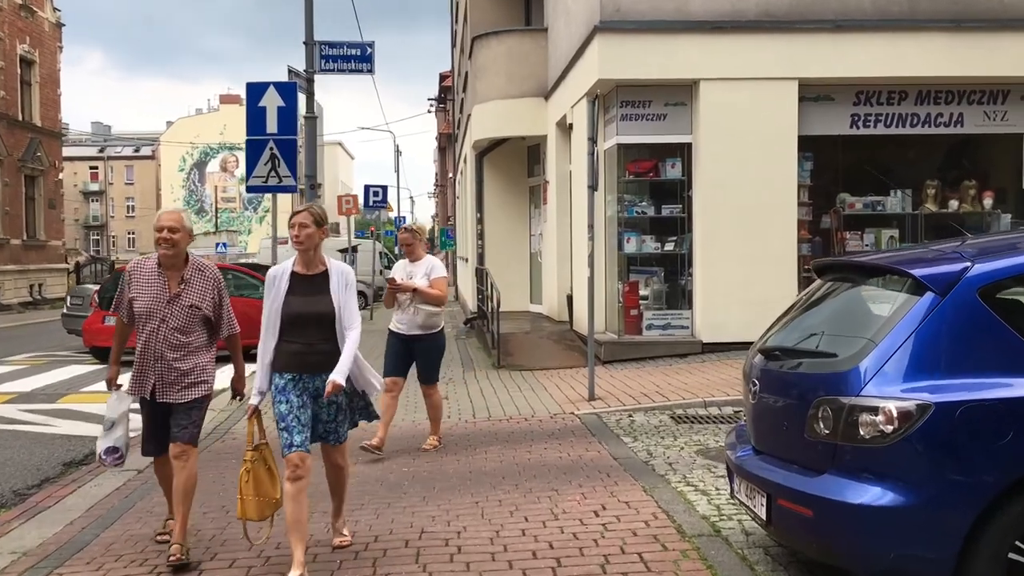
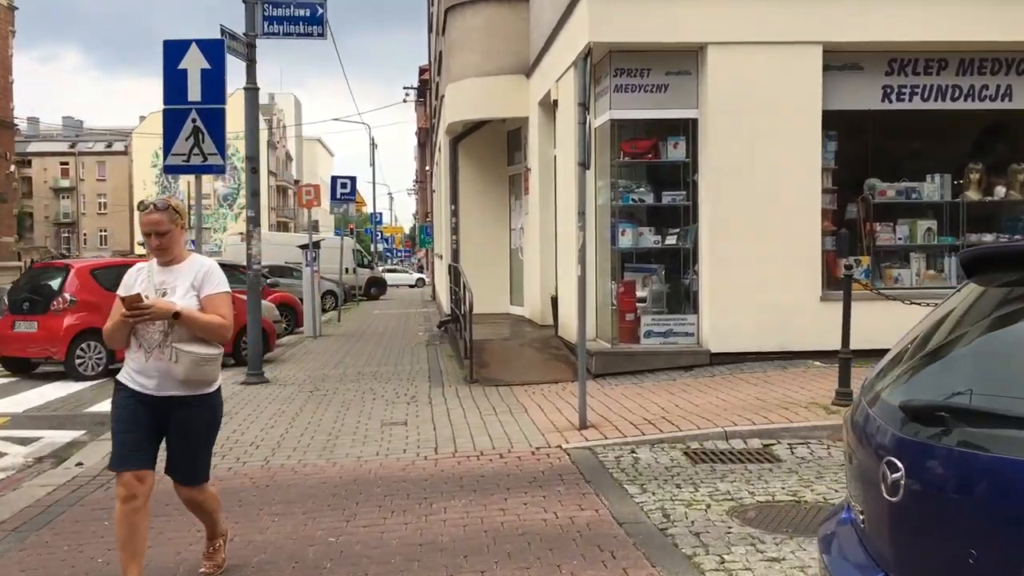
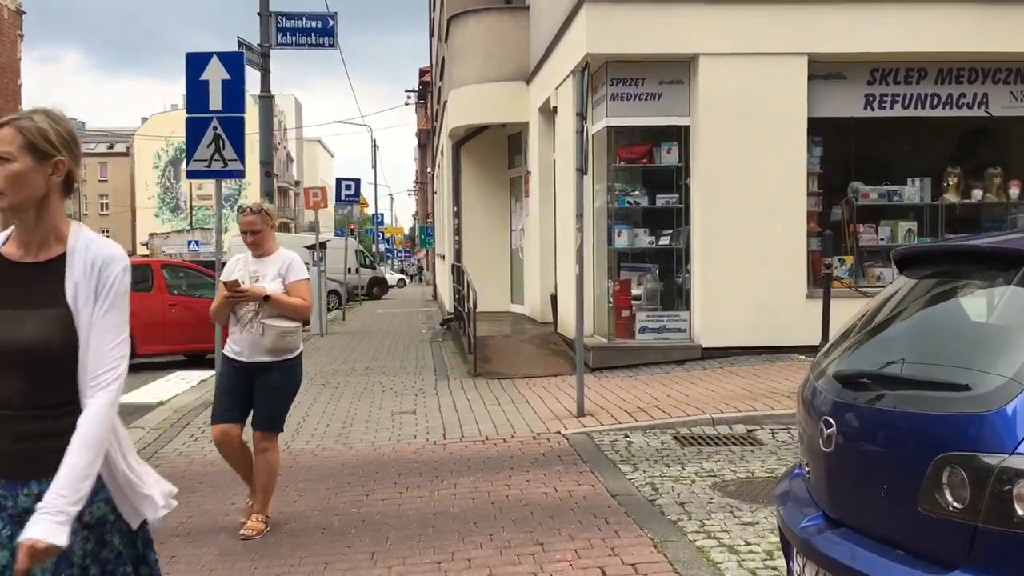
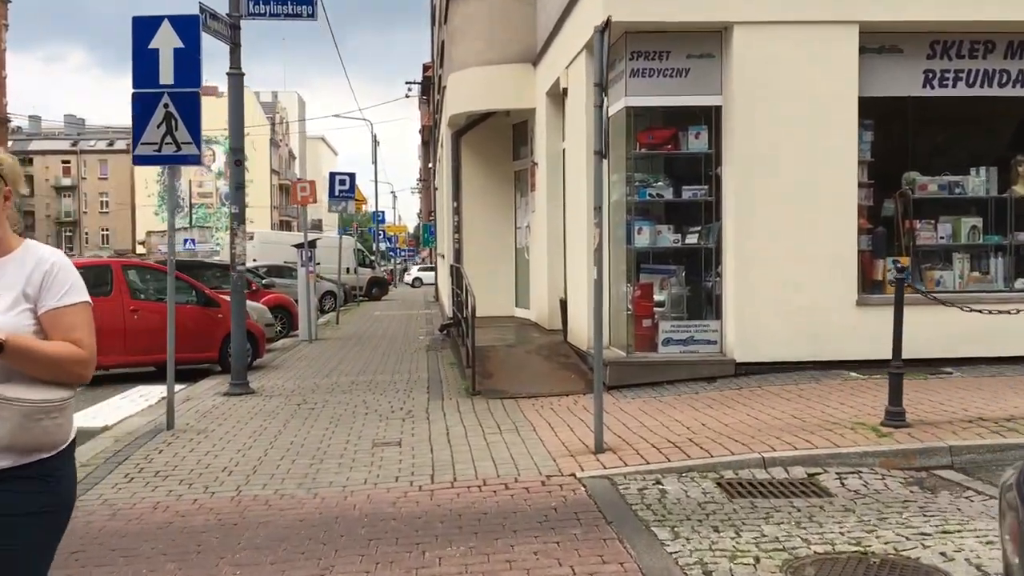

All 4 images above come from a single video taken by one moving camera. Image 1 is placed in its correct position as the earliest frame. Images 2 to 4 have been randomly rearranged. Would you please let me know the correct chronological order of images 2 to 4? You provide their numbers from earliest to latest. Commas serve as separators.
3, 2, 4
